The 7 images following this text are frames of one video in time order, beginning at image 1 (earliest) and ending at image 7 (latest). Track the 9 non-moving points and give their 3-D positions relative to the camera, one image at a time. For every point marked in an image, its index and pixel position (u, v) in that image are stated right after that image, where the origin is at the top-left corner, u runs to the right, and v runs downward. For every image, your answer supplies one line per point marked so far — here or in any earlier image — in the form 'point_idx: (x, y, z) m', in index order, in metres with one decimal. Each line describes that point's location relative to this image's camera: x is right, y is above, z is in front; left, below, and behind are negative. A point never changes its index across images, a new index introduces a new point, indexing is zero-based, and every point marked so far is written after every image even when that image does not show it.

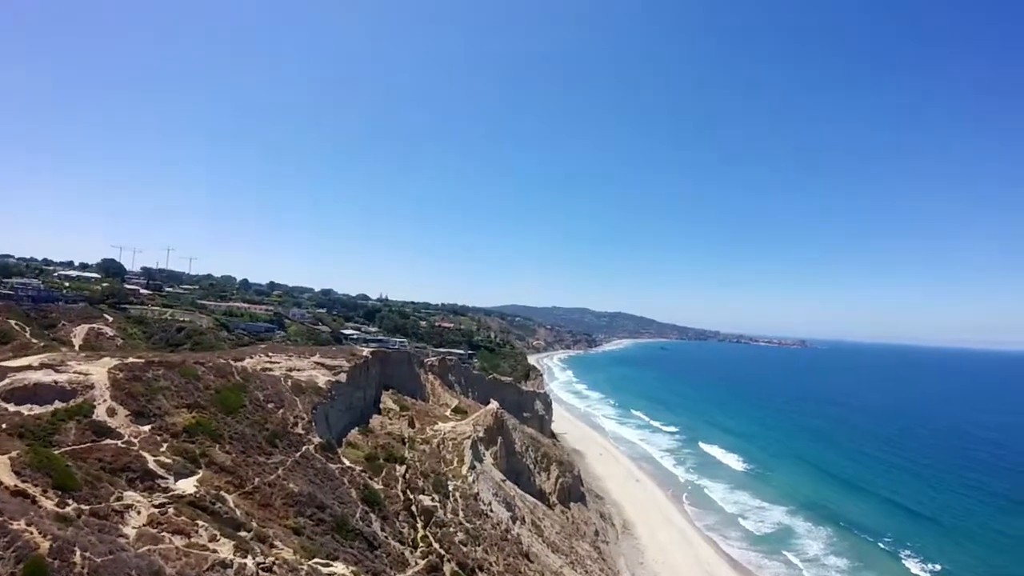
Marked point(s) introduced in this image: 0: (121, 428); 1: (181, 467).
0: (-12.9, -4.6, +19.4) m
1: (-10.4, -5.6, +18.4) m
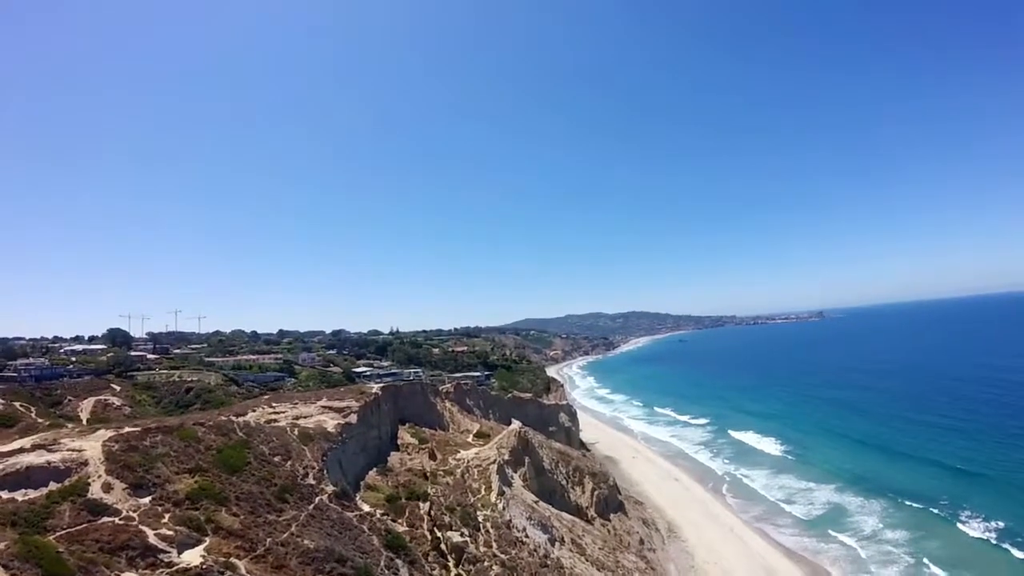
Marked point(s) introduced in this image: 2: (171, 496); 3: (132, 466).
0: (-12.1, -6.6, +18.1) m
1: (-9.5, -7.2, +17.0) m
2: (-11.1, -6.7, +19.0) m
3: (-12.9, -6.1, +19.9) m
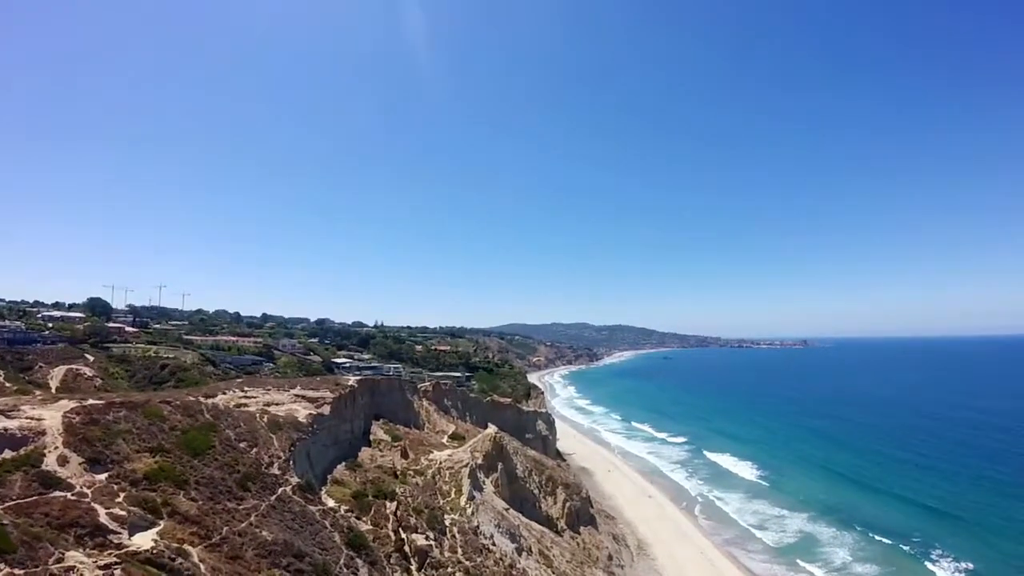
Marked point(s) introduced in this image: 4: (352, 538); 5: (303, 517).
0: (-13.0, -5.6, +17.4) m
1: (-10.4, -6.4, +16.3) m
2: (-12.0, -5.8, +18.3) m
3: (-13.8, -5.0, +19.2) m
4: (-5.4, -8.5, +19.8) m
5: (-7.0, -7.7, +19.7) m
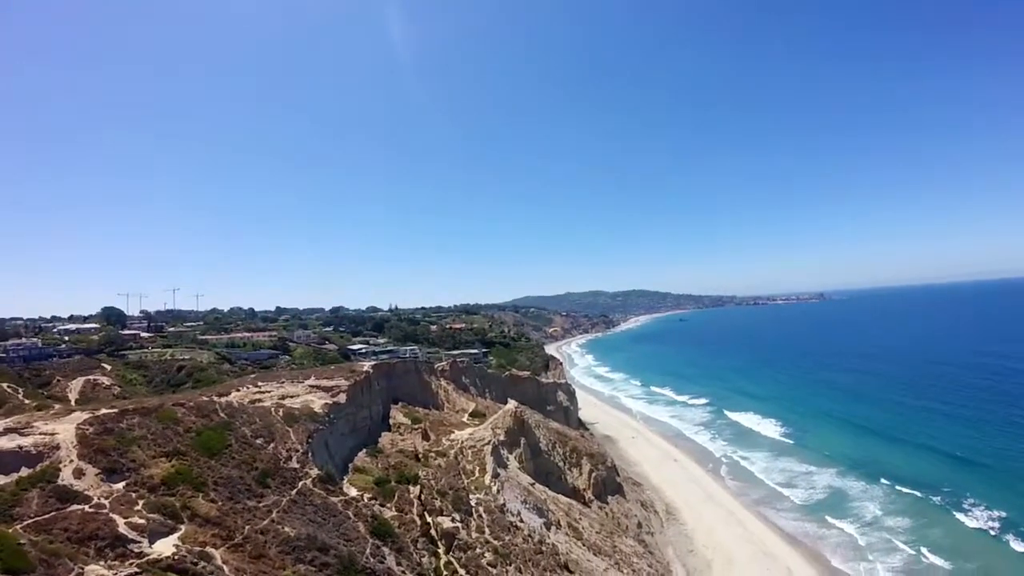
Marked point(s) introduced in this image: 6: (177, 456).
0: (-12.4, -5.8, +17.1) m
1: (-9.7, -6.5, +16.1) m
2: (-11.3, -5.9, +18.0) m
3: (-13.1, -5.2, +18.9) m
4: (-4.5, -7.9, +19.5) m
5: (-6.2, -7.3, +19.4) m
6: (-11.3, -5.7, +19.8) m
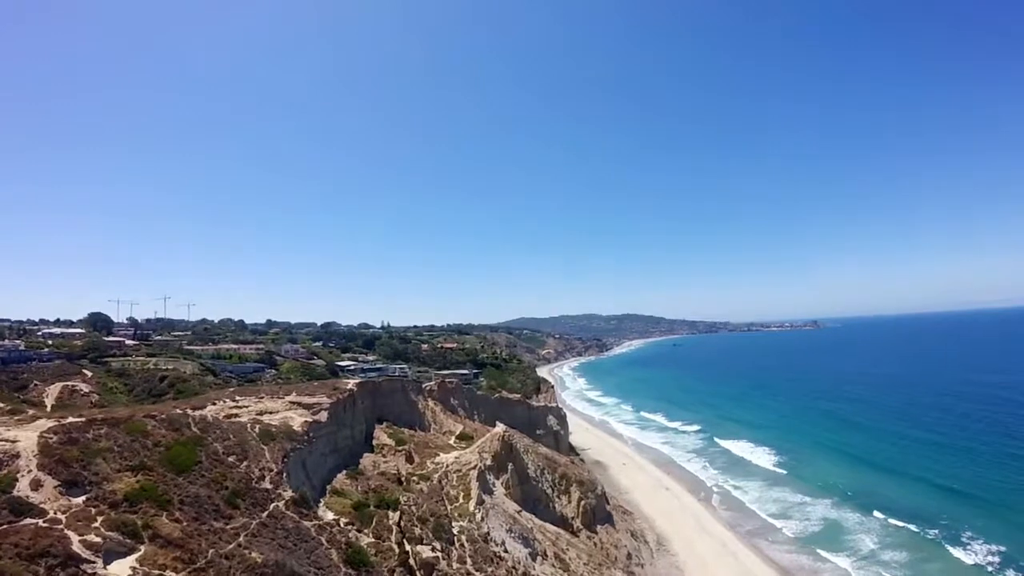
0: (-12.8, -5.9, +16.1) m
1: (-10.2, -6.6, +15.0) m
2: (-11.7, -6.0, +16.9) m
3: (-13.6, -5.3, +17.9) m
4: (-5.0, -8.4, +18.4) m
5: (-6.7, -7.7, +18.3) m
6: (-11.8, -5.9, +18.7) m
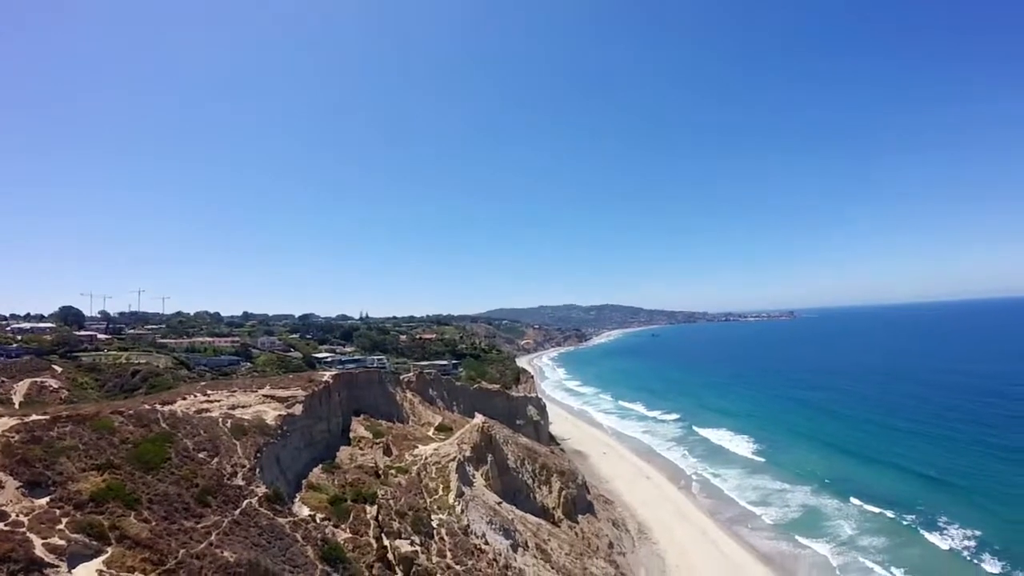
0: (-13.3, -5.7, +15.3) m
1: (-10.7, -6.4, +14.4) m
2: (-12.3, -5.8, +16.3) m
3: (-14.2, -5.1, +17.1) m
4: (-5.7, -8.1, +18.0) m
5: (-7.3, -7.4, +17.8) m
6: (-12.4, -5.6, +18.0) m
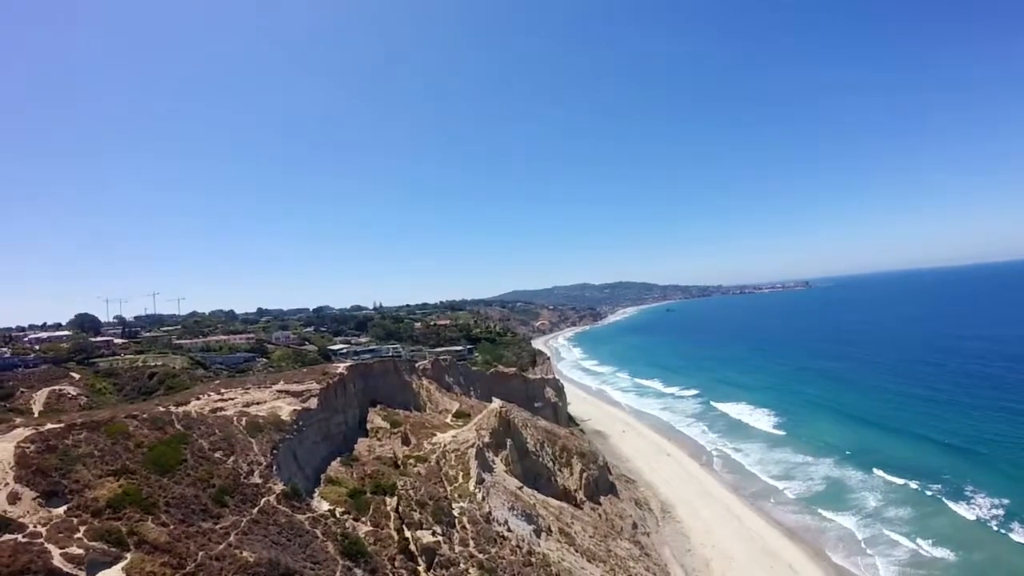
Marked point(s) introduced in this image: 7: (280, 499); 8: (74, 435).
0: (-12.8, -5.9, +15.3) m
1: (-10.1, -6.5, +14.2) m
2: (-11.7, -5.9, +16.1) m
3: (-13.6, -5.3, +17.0) m
4: (-5.0, -7.8, +17.8) m
5: (-6.6, -7.2, +17.6) m
6: (-11.8, -5.7, +17.9) m
7: (-7.6, -6.9, +19.4) m
8: (-14.4, -4.8, +19.2) m
